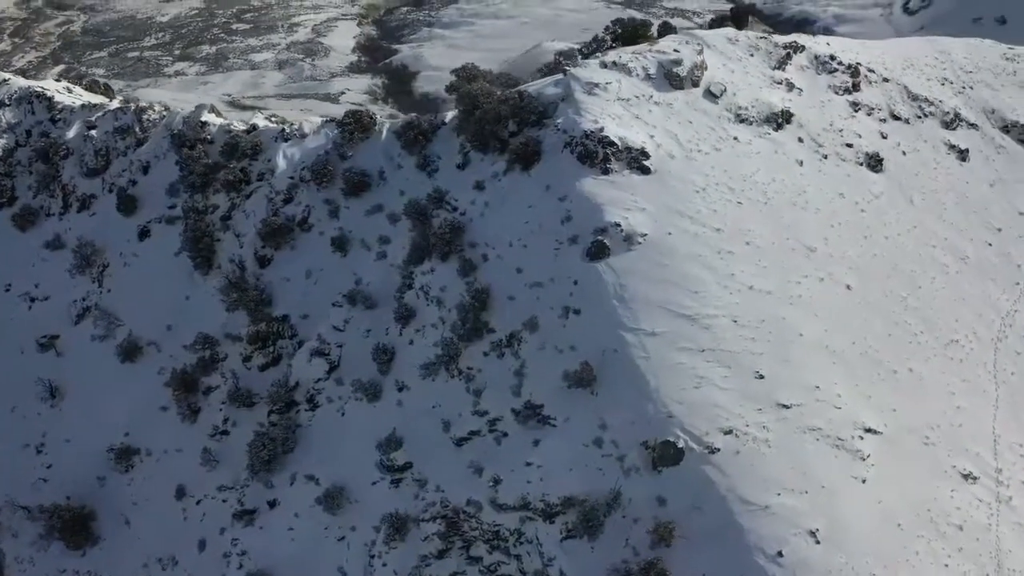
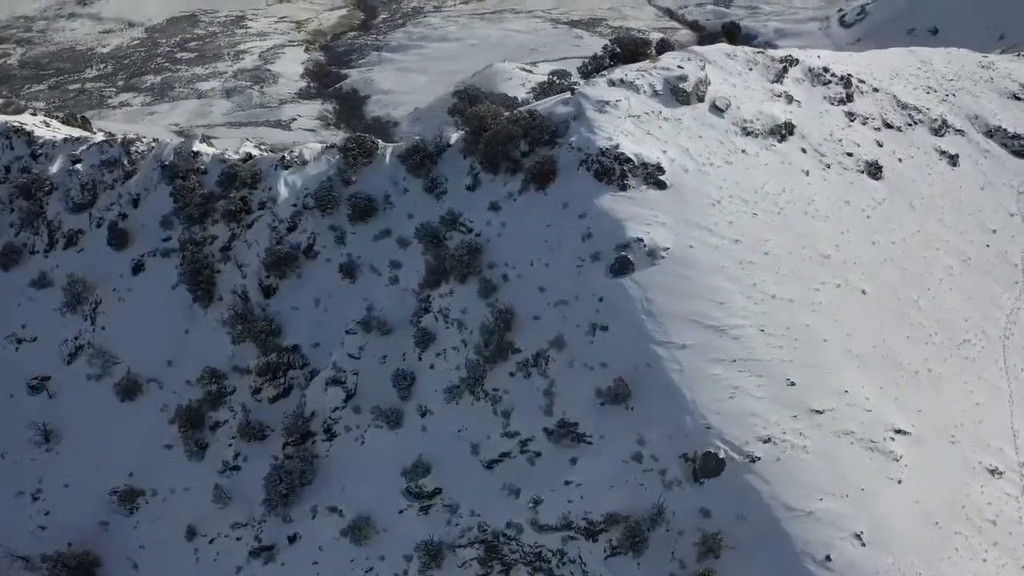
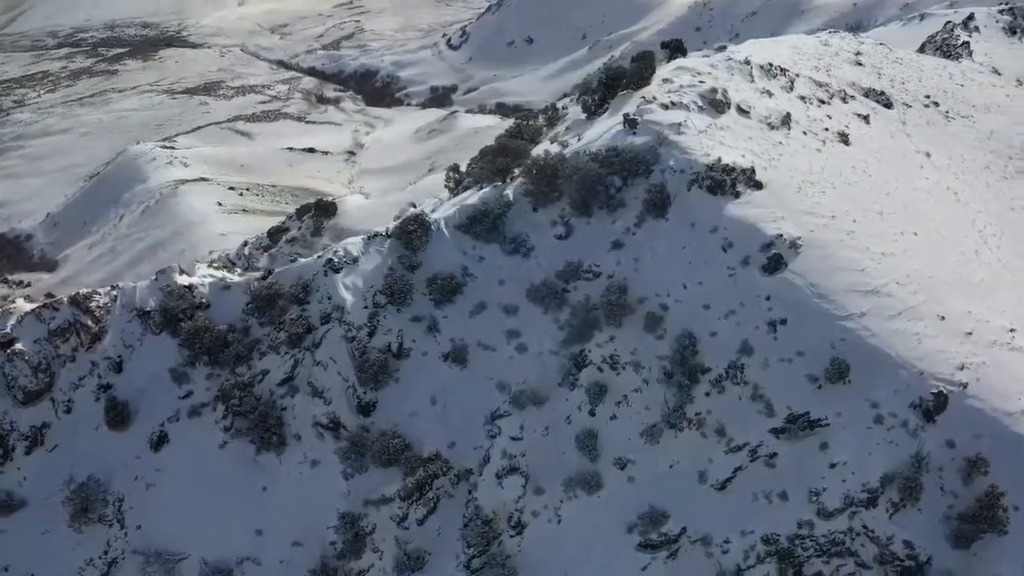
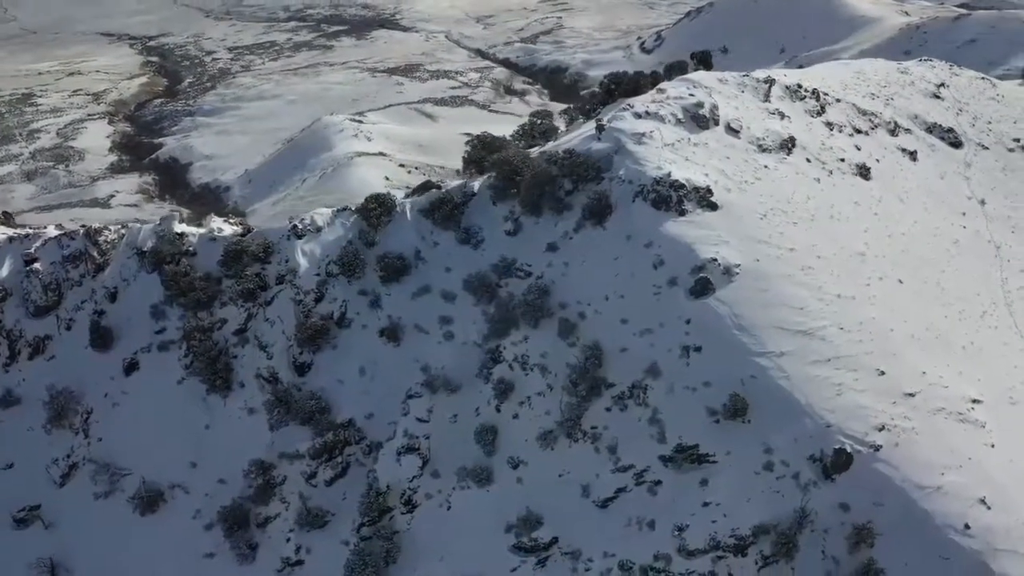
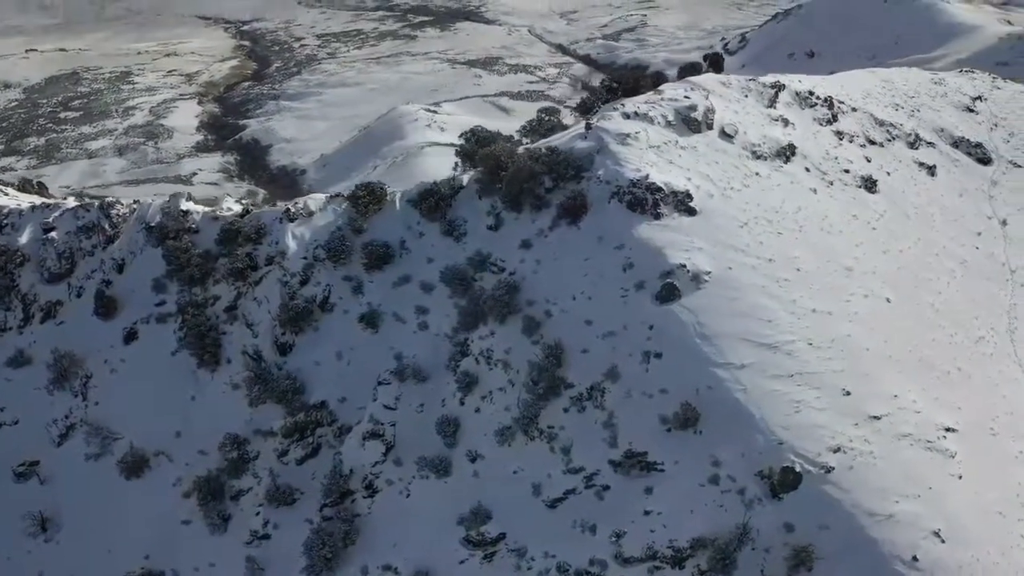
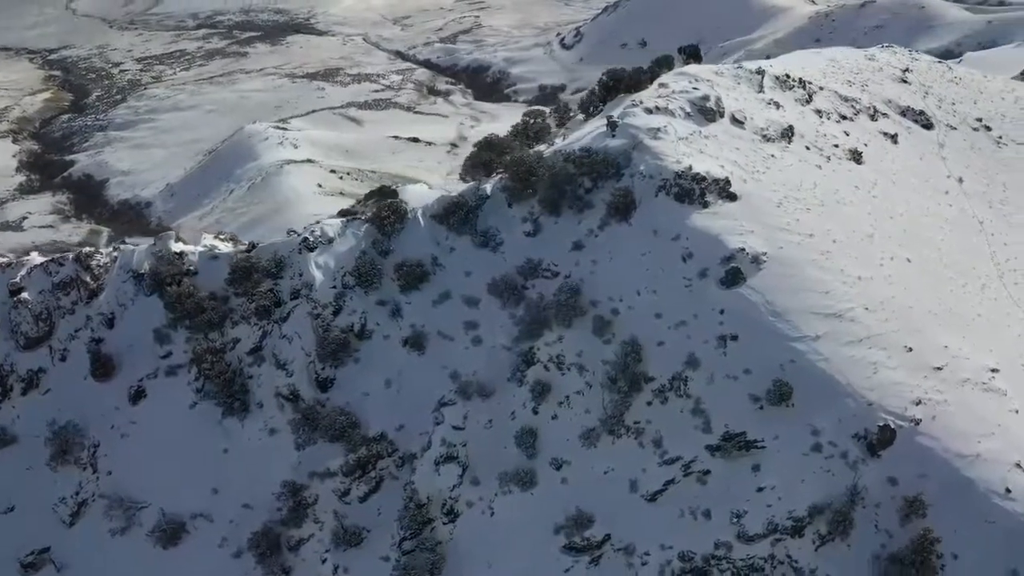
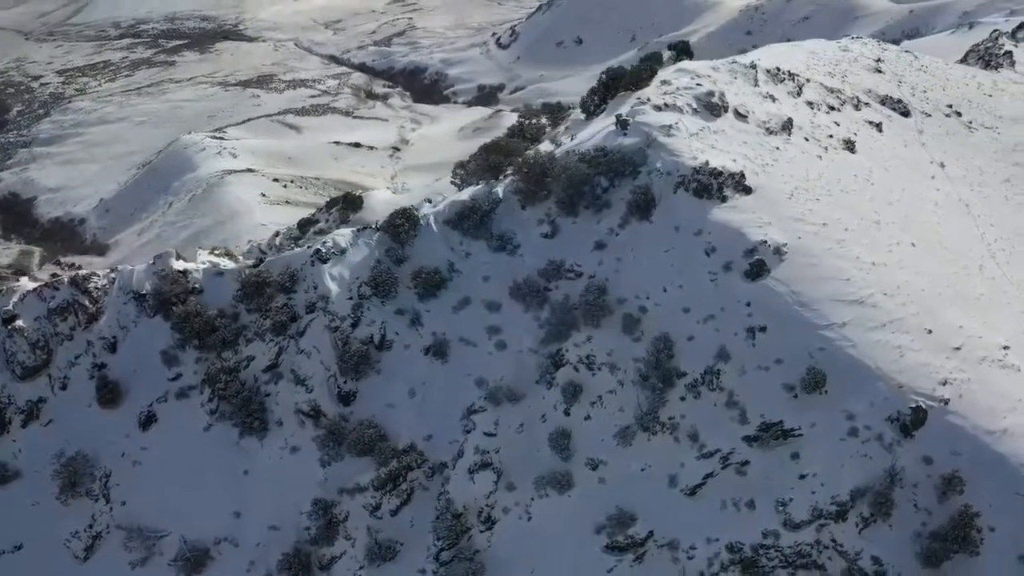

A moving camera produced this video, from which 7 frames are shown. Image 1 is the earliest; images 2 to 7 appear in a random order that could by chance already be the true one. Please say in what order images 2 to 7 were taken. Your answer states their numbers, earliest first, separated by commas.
2, 5, 4, 6, 7, 3
